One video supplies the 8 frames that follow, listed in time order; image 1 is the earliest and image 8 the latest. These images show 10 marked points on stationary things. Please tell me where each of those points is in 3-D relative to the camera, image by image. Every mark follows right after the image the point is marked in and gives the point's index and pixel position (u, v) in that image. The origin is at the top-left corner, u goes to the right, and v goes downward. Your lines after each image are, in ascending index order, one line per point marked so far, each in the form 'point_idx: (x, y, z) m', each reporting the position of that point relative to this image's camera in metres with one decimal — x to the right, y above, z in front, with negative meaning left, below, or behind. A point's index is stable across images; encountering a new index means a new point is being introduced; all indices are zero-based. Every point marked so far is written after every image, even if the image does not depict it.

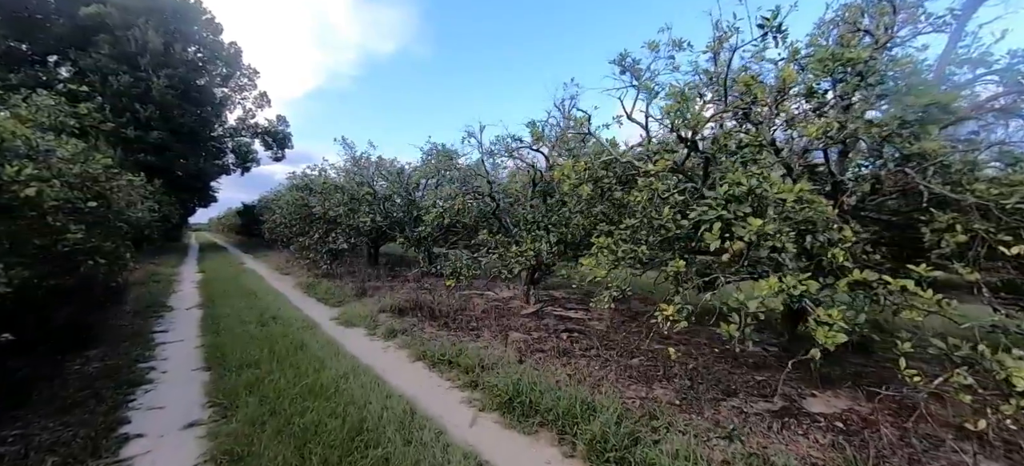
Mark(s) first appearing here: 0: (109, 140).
0: (-13.6, +3.0, +12.9) m
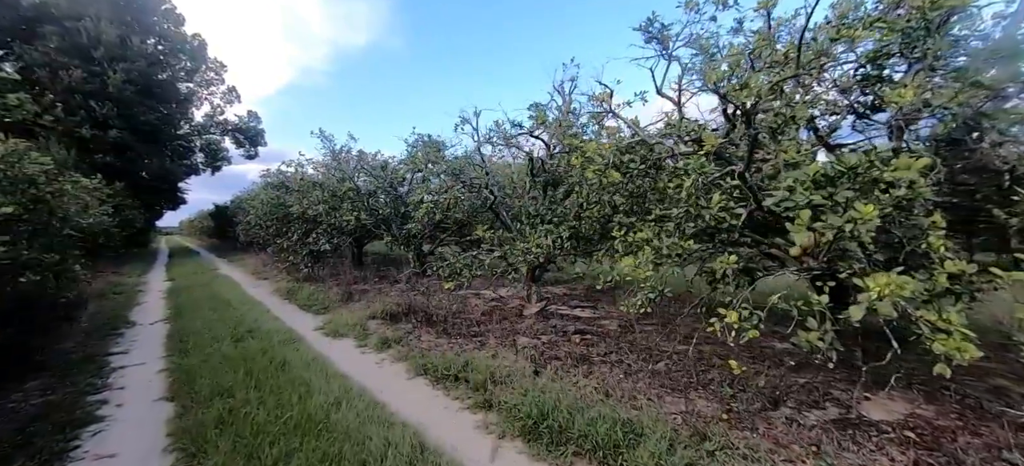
0: (-13.9, +2.8, +11.7) m
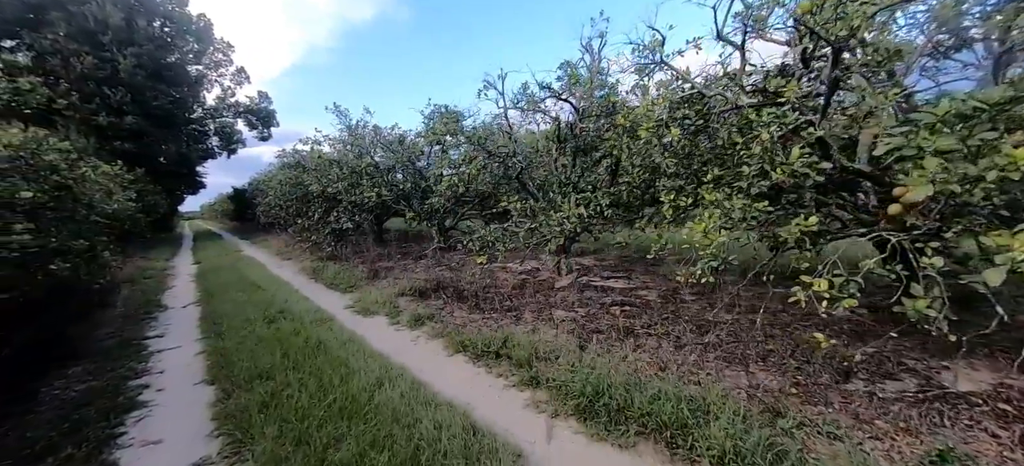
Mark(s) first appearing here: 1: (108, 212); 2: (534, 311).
0: (-13.4, +3.2, +11.7) m
1: (-7.2, +0.4, +6.8) m
2: (+0.3, -1.0, +4.9) m
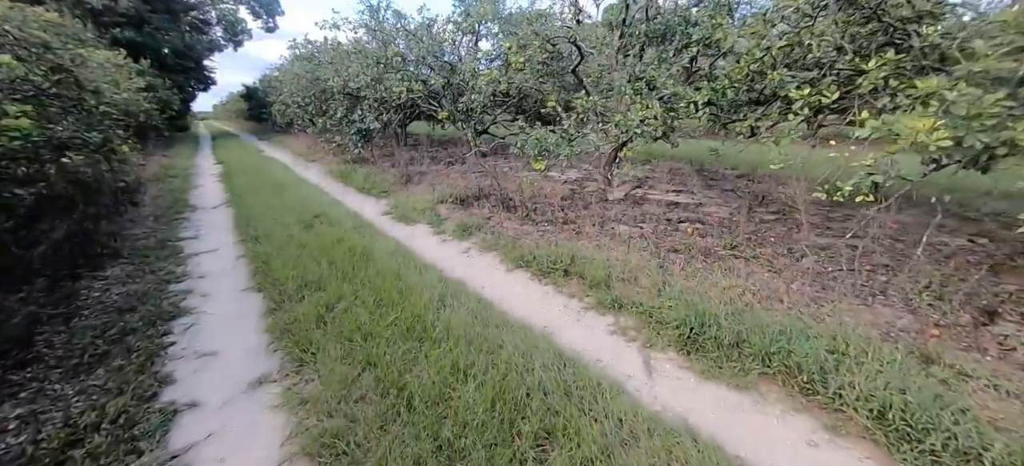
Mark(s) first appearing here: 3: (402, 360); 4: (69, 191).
0: (-12.3, +6.2, +10.6) m
1: (-6.4, +2.1, +6.2) m
2: (+0.9, +0.1, +4.4) m
3: (-0.6, -0.7, +2.2) m
4: (-4.5, +0.4, +3.9) m
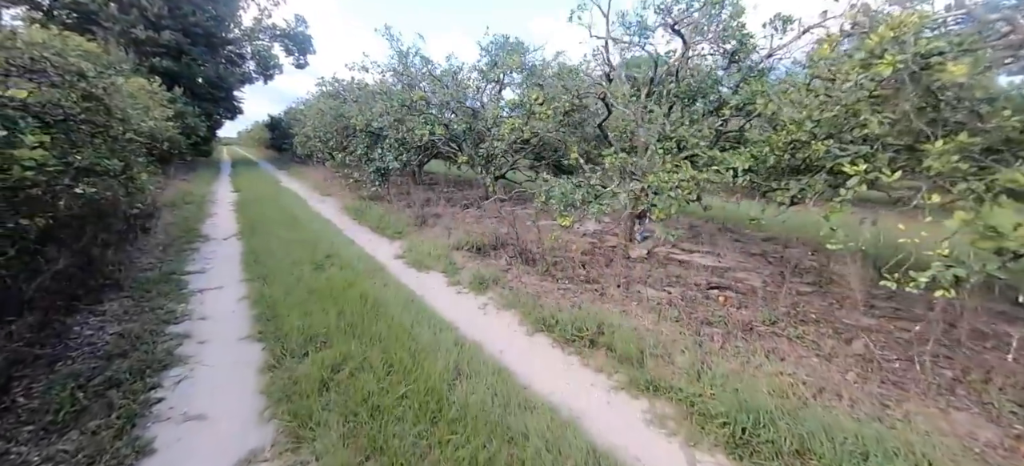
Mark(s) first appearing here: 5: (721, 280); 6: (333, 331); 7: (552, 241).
0: (-11.6, +5.6, +11.1) m
1: (-6.0, +1.7, +6.2) m
2: (+1.2, -0.6, +4.2) m
3: (-0.5, -1.1, +2.0) m
4: (-4.2, +0.1, +3.7) m
5: (+2.5, -0.6, +4.5) m
6: (-1.4, -0.8, +3.1) m
7: (+0.6, -0.1, +5.7) m
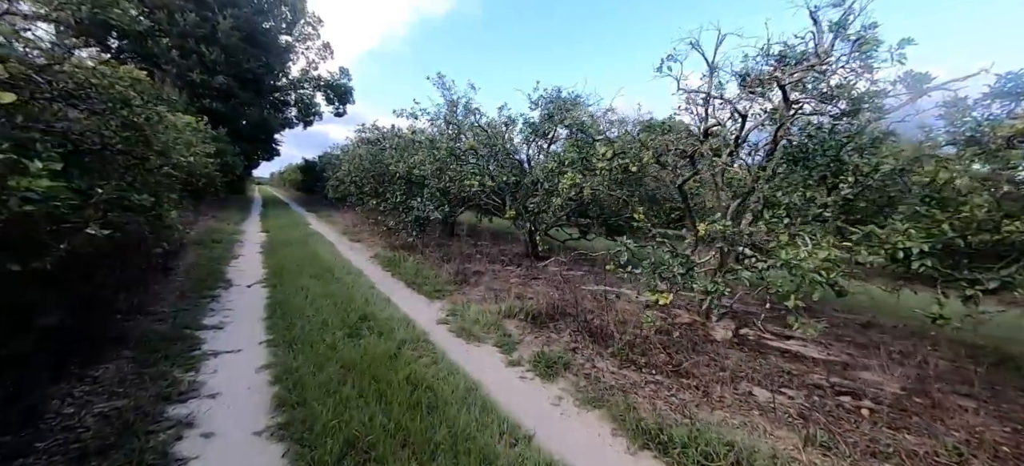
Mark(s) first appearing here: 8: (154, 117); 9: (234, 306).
0: (-10.3, +4.6, +11.5) m
1: (-5.1, +1.0, +6.0) m
2: (+1.8, -1.3, +3.4) m
3: (+0.1, -1.4, +1.1) m
4: (-3.5, -0.2, +3.2) m
5: (+3.1, -1.4, +3.6) m
6: (-0.8, -1.2, +2.3) m
7: (+1.3, -1.0, +4.9) m
8: (-4.1, +1.4, +4.4) m
9: (-3.5, -0.9, +4.8) m
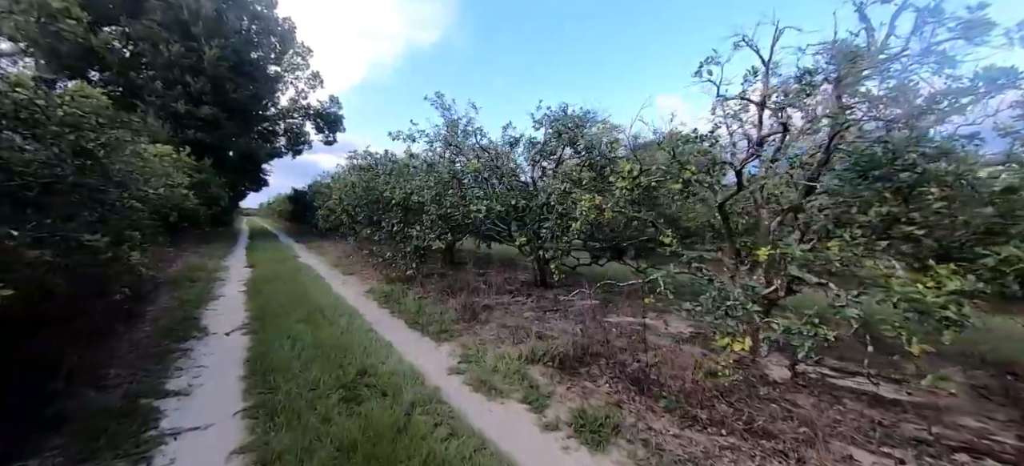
0: (-10.4, +3.5, +11.0) m
1: (-5.0, +0.5, +5.3) m
2: (+2.1, -1.5, +2.7) m
3: (+0.4, -1.5, +0.4) m
4: (-3.3, -0.6, +2.5) m
5: (+3.4, -1.5, +3.0) m
6: (-0.5, -1.4, +1.6) m
7: (+1.6, -1.3, +4.2) m
8: (-3.9, +0.9, +3.8) m
9: (-3.3, -1.4, +4.1) m
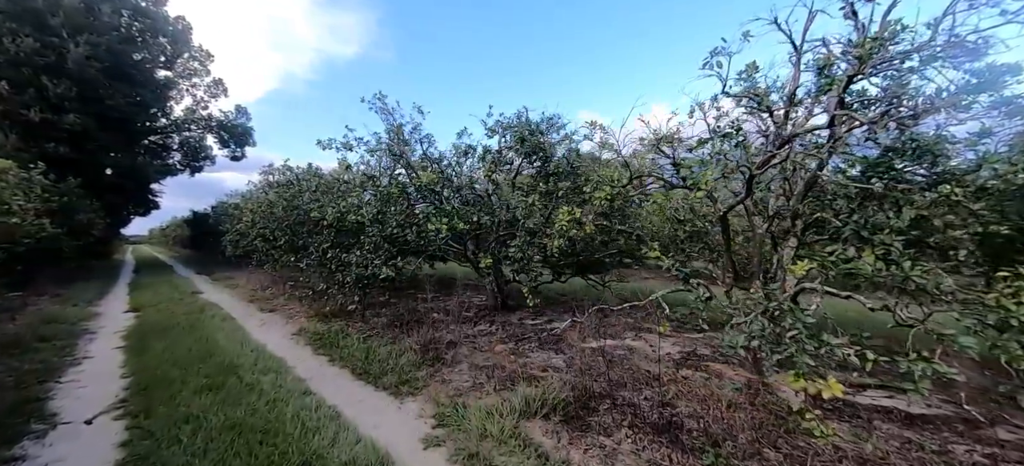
0: (-11.7, +2.6, +8.4) m
1: (-5.2, 0.0, +3.7) m
2: (+2.3, -1.6, +2.3) m
3: (+1.0, -1.6, -0.3) m
4: (-3.1, -0.9, +1.2) m
5: (+3.5, -1.6, +2.7) m
6: (-0.1, -1.6, +0.7) m
7: (+1.5, -1.5, +3.7) m
8: (-4.0, +0.5, +2.3) m
9: (-3.3, -1.7, +2.7) m
